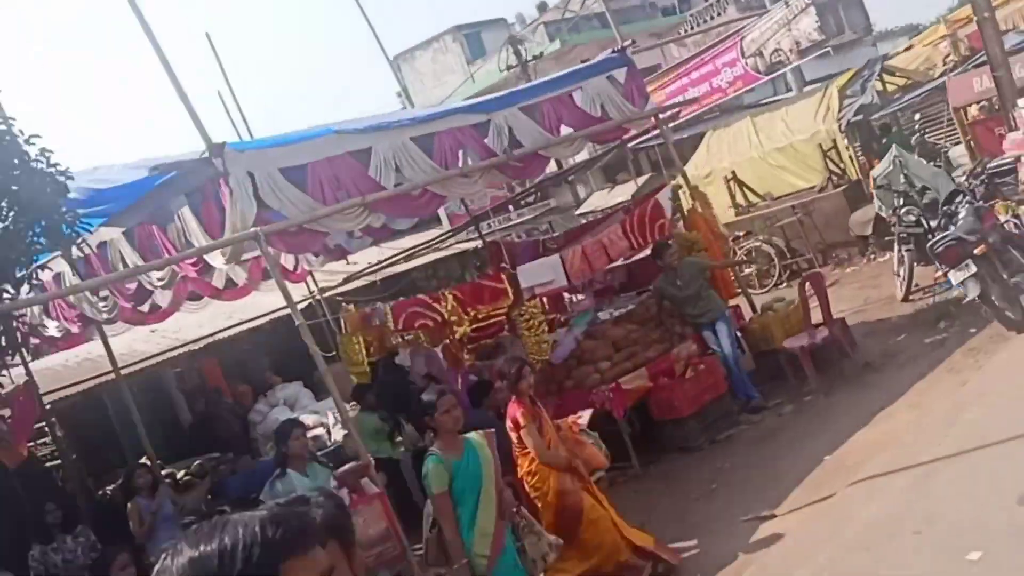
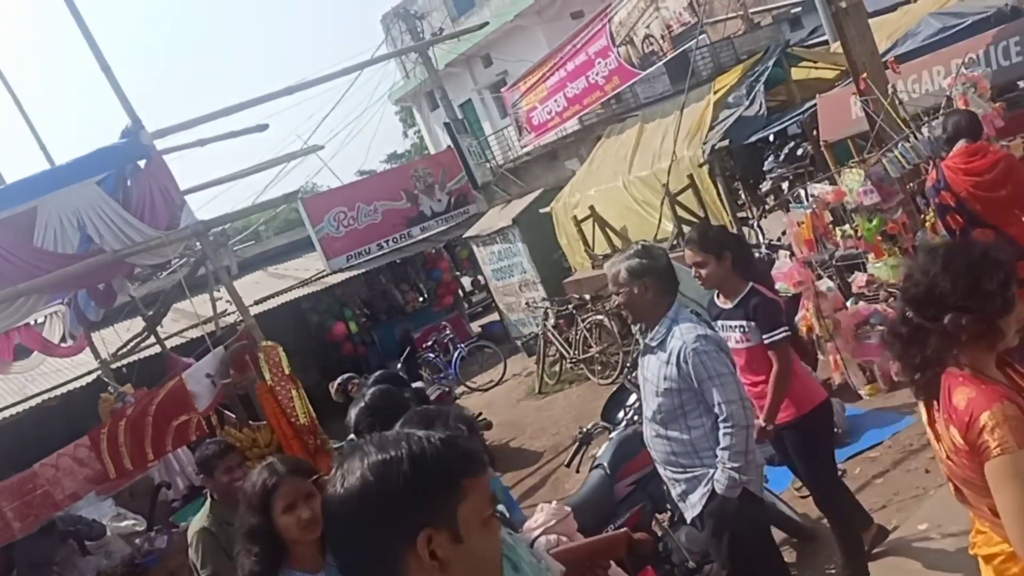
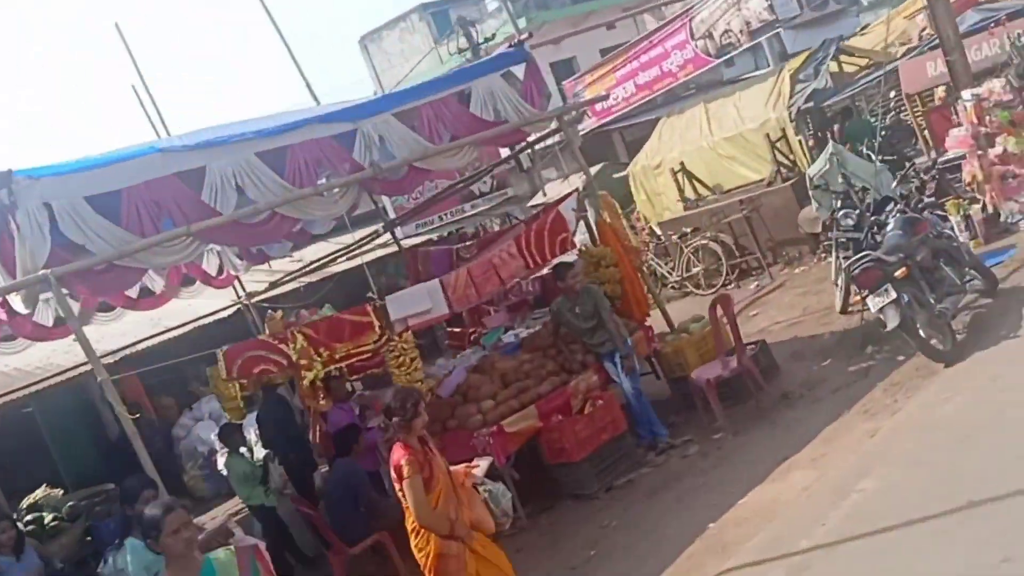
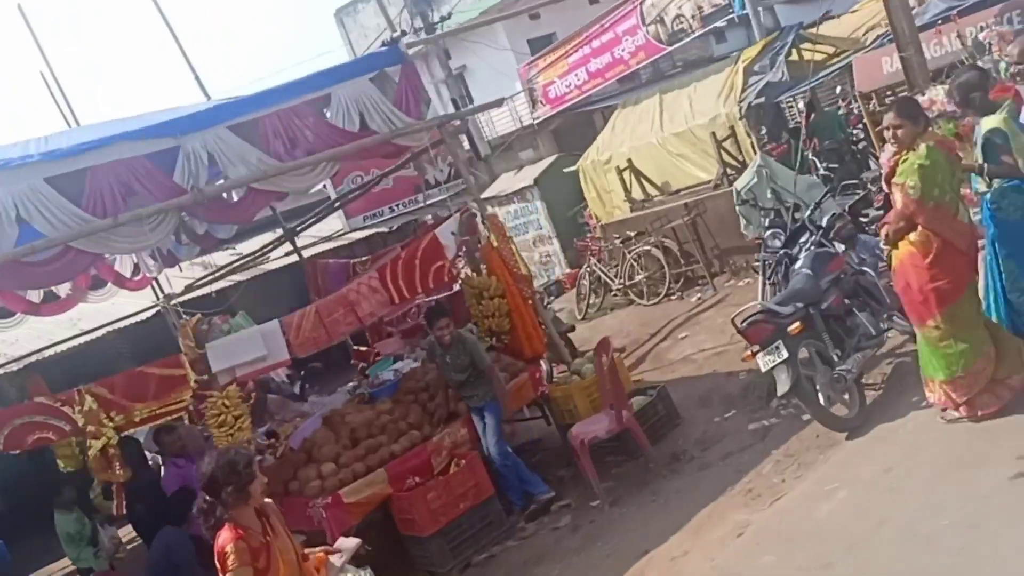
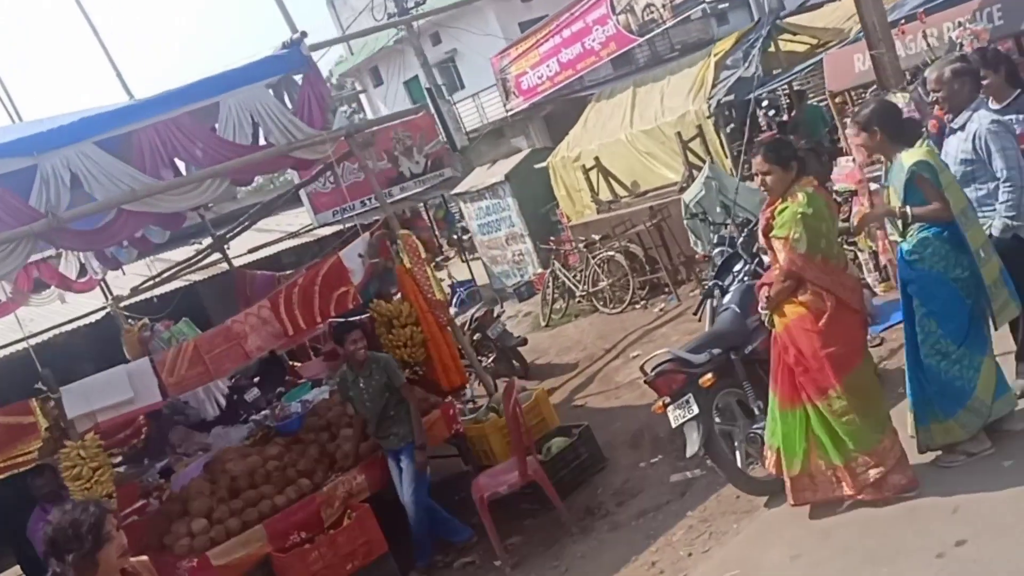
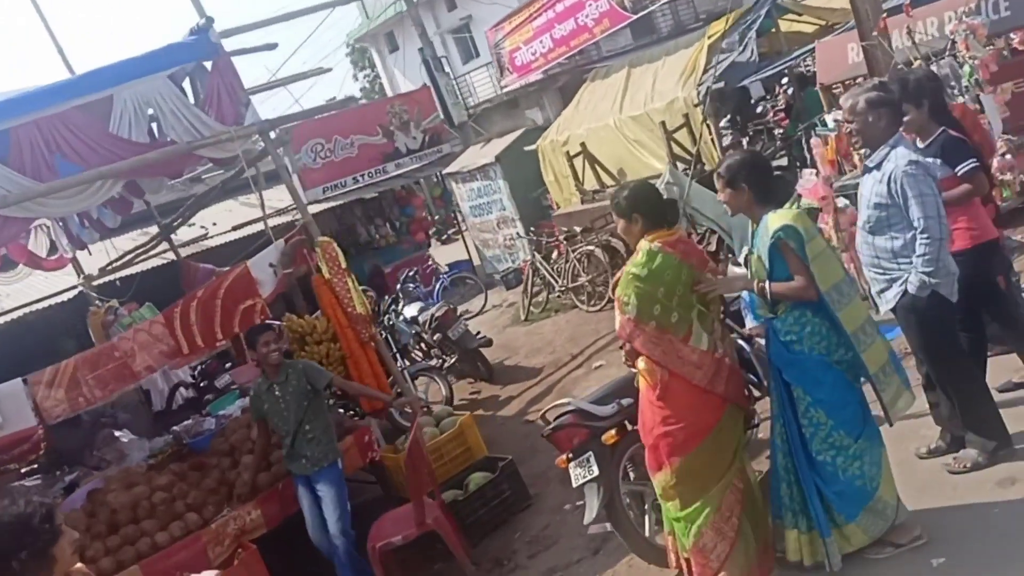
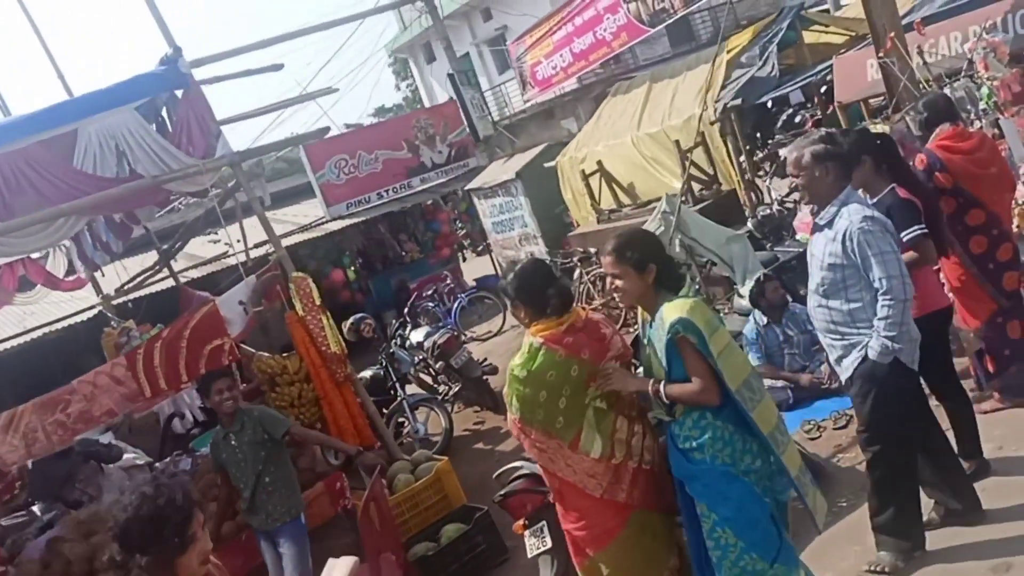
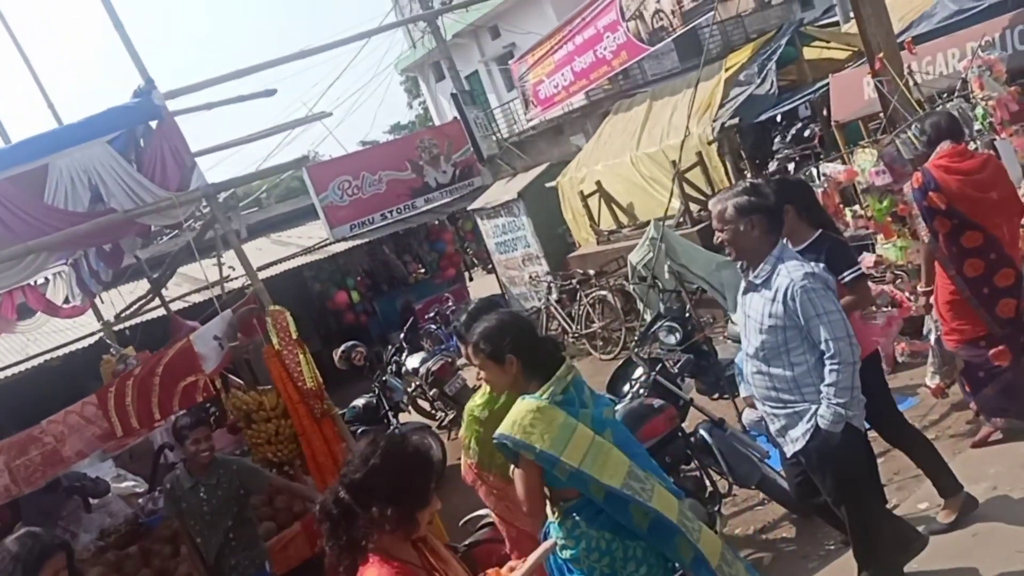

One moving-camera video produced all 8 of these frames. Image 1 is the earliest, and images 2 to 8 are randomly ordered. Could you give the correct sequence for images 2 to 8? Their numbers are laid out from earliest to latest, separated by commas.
3, 4, 5, 6, 7, 8, 2
